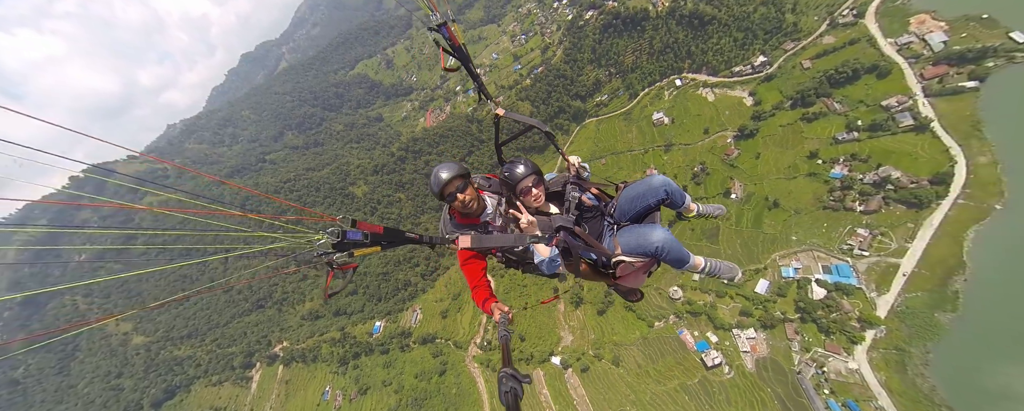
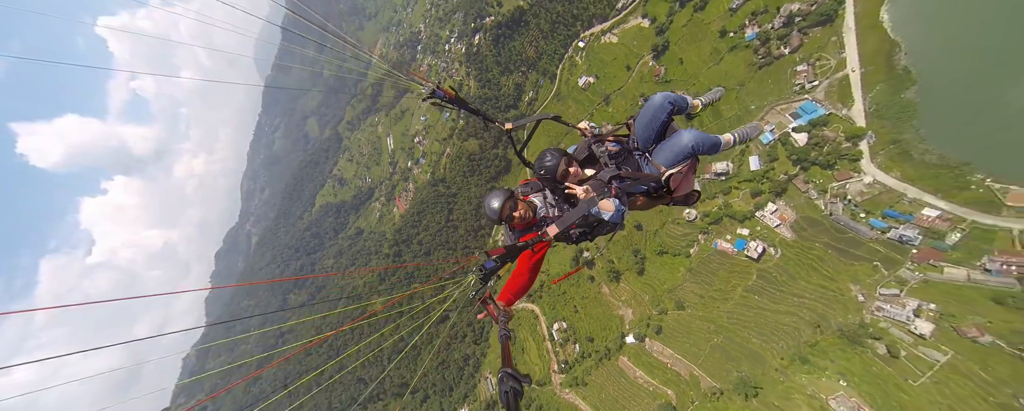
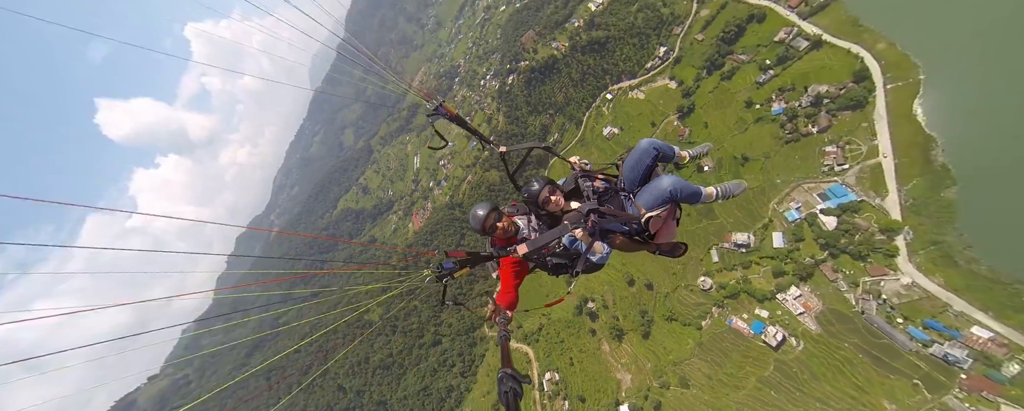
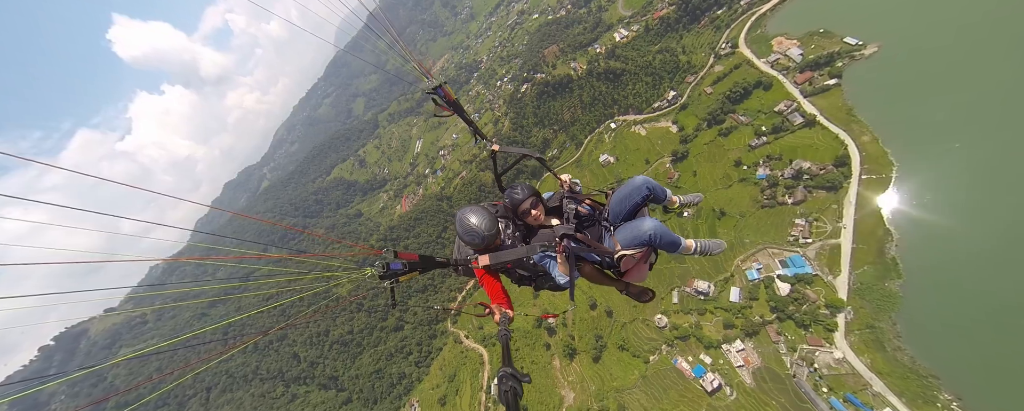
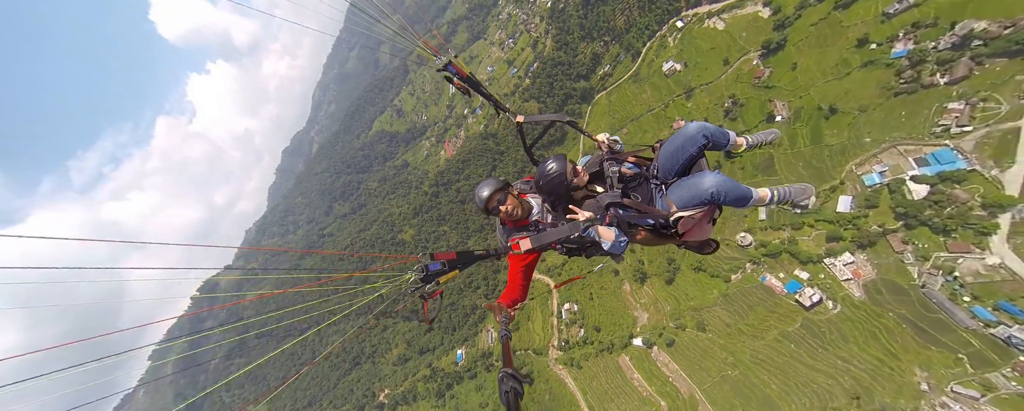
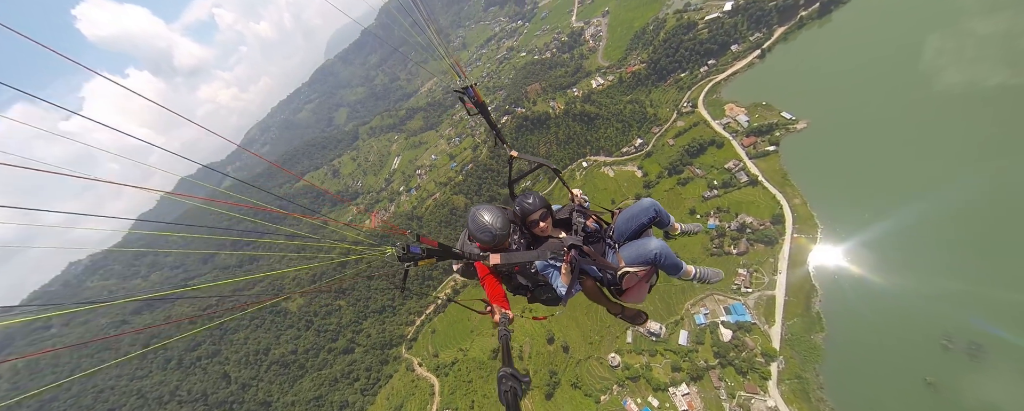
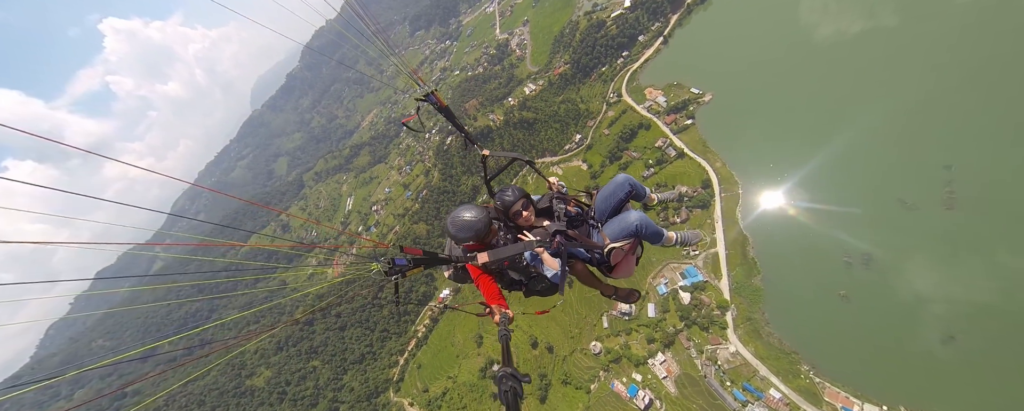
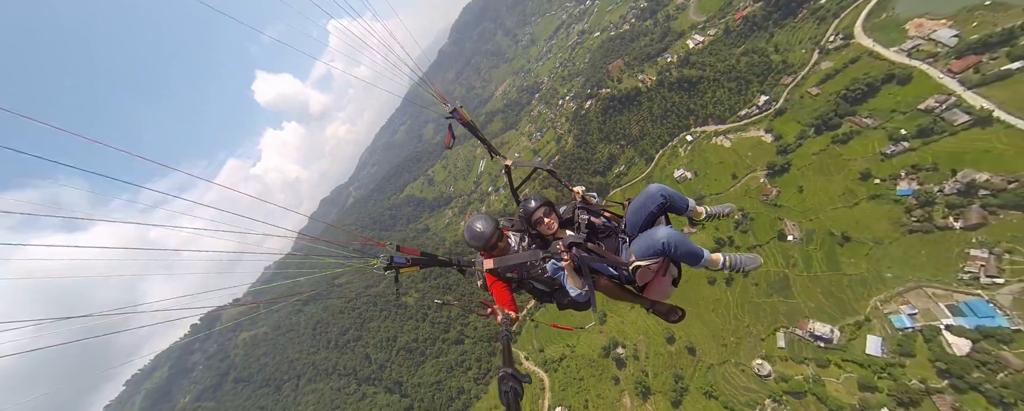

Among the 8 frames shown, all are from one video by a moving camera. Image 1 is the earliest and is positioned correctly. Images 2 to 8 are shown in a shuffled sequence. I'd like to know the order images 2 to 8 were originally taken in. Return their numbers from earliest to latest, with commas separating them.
5, 2, 3, 8, 4, 6, 7
